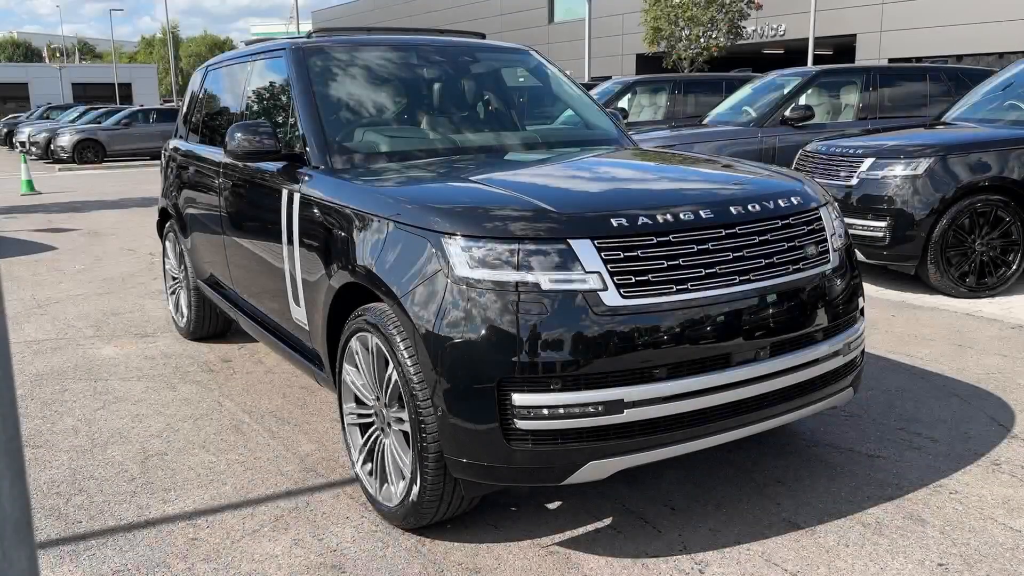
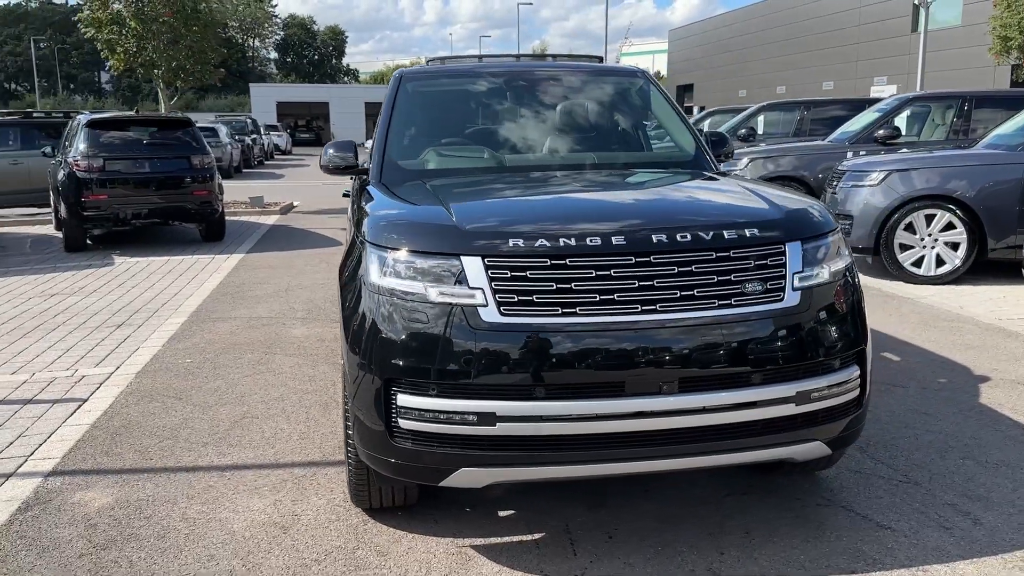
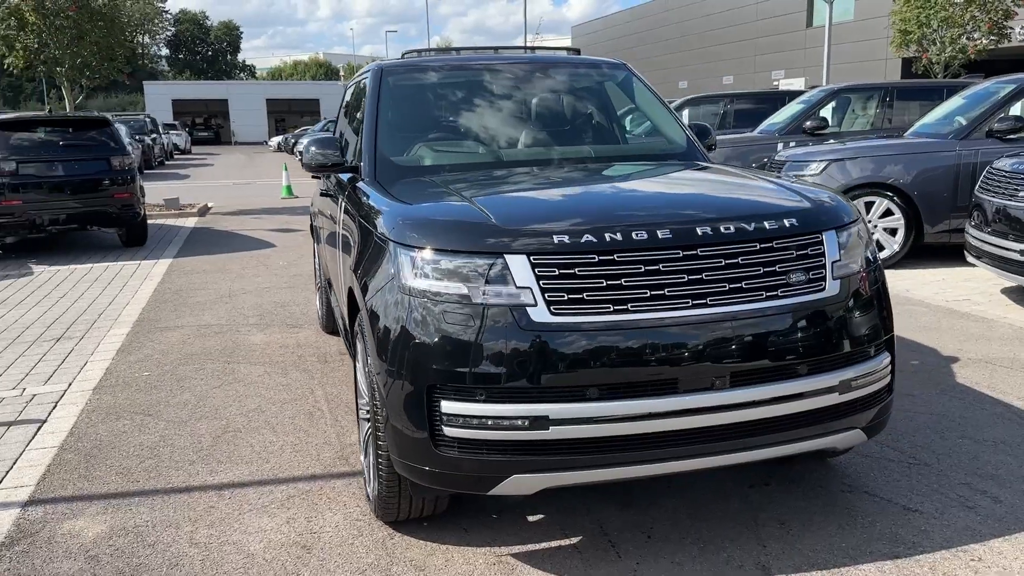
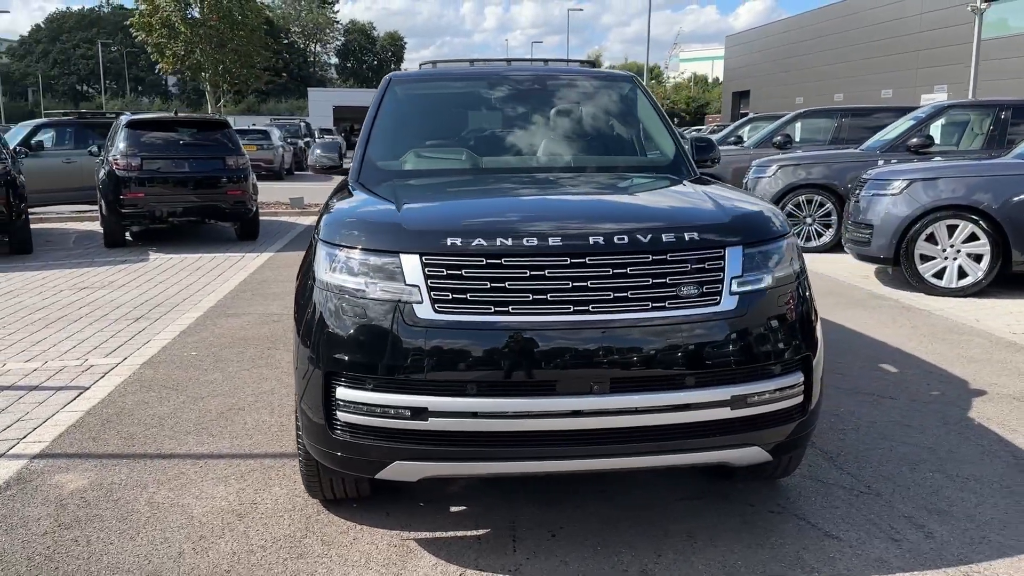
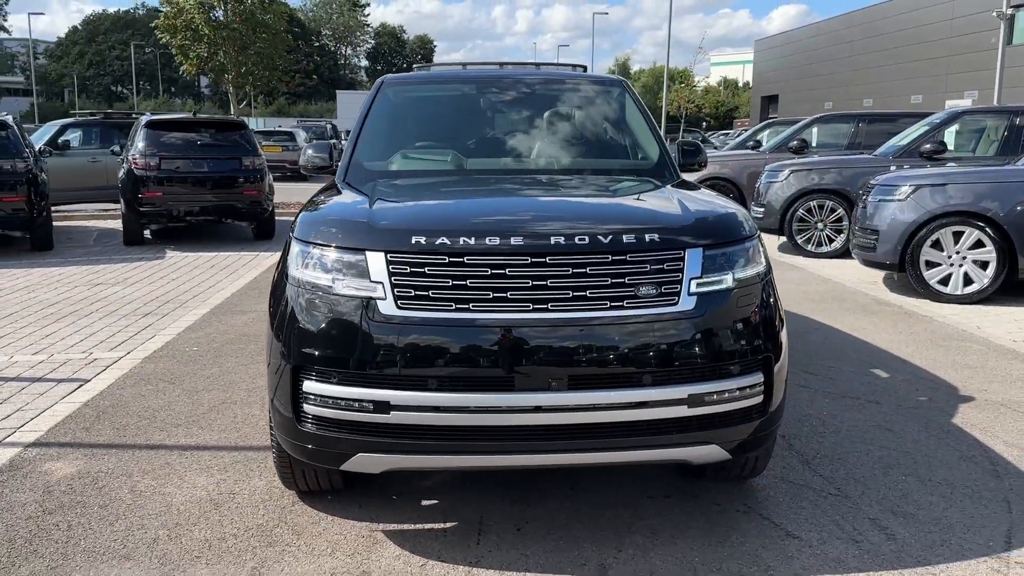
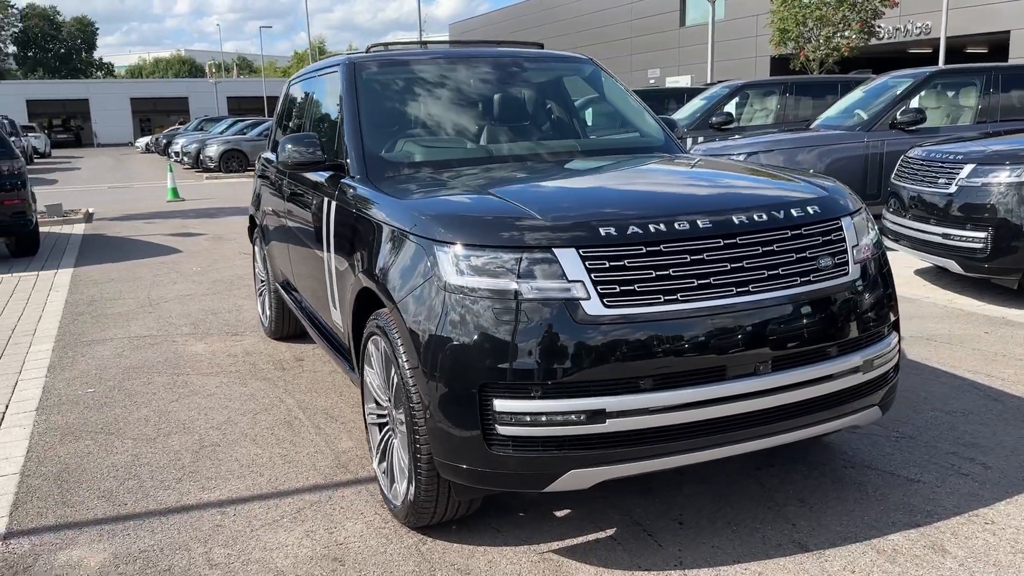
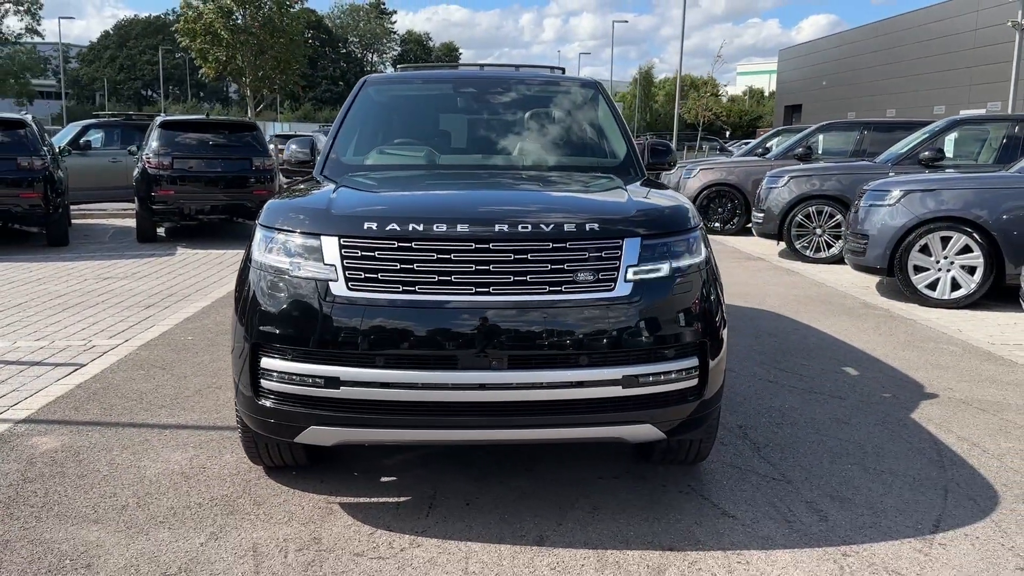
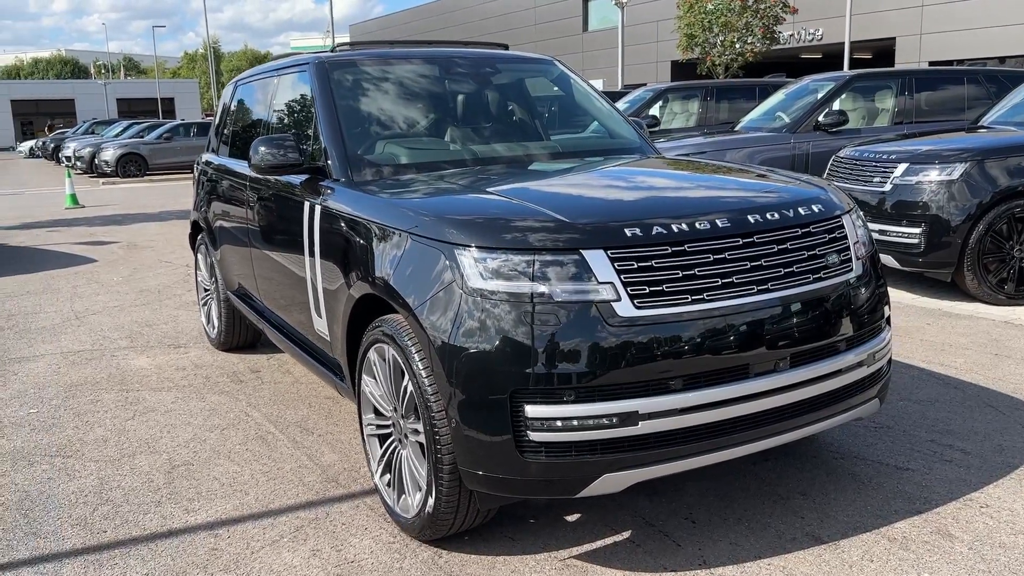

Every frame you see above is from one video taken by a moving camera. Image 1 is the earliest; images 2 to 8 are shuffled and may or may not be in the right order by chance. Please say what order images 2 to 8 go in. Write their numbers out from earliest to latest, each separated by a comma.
8, 6, 3, 2, 4, 5, 7
